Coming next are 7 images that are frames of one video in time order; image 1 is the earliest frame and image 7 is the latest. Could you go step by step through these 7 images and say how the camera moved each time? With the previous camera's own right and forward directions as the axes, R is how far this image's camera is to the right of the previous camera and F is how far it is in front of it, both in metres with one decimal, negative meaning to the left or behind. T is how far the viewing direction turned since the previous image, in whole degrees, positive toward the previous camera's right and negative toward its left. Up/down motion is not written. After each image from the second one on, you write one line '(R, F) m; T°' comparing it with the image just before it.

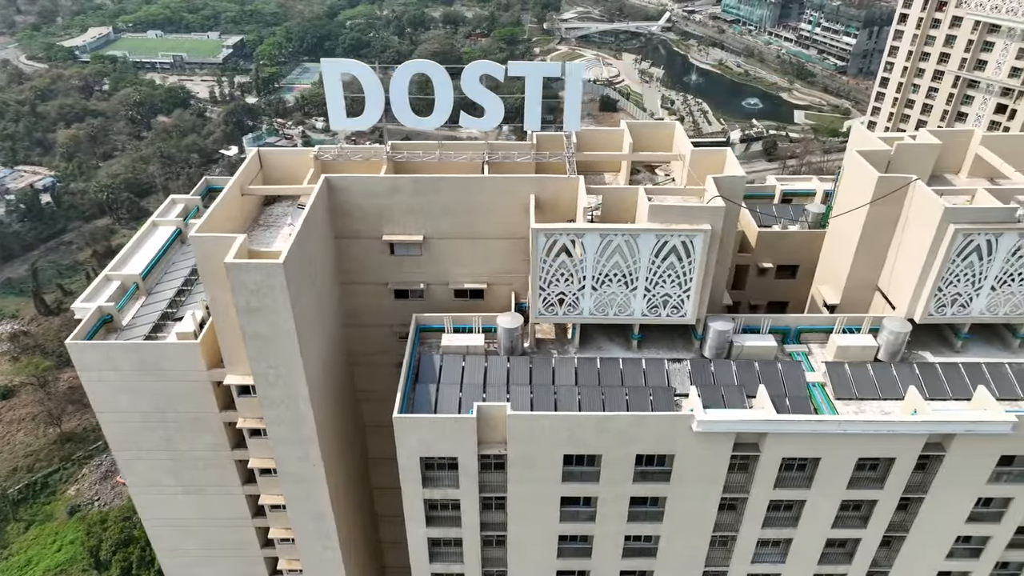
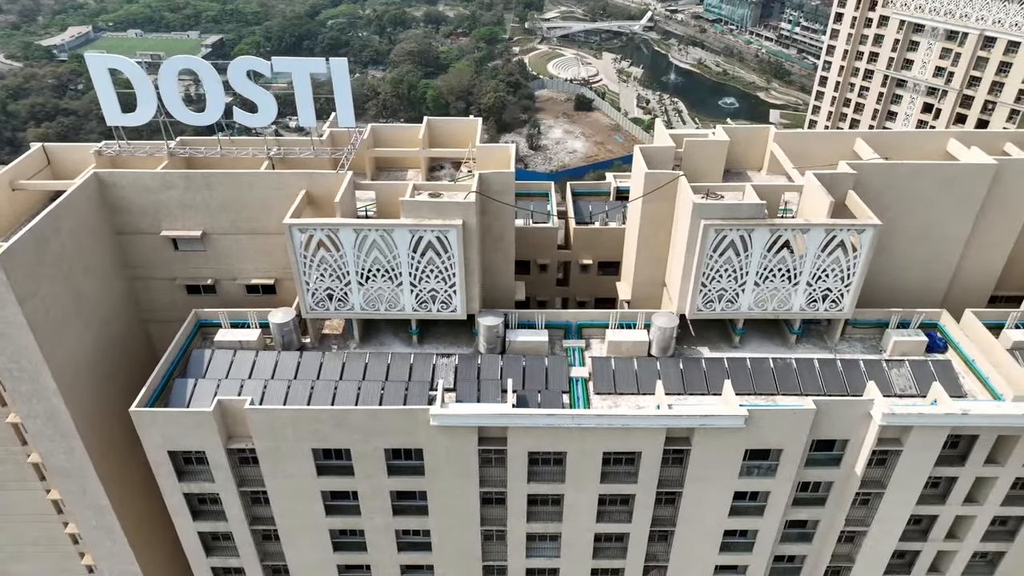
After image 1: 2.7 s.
(+8.5, -0.1) m; 0°
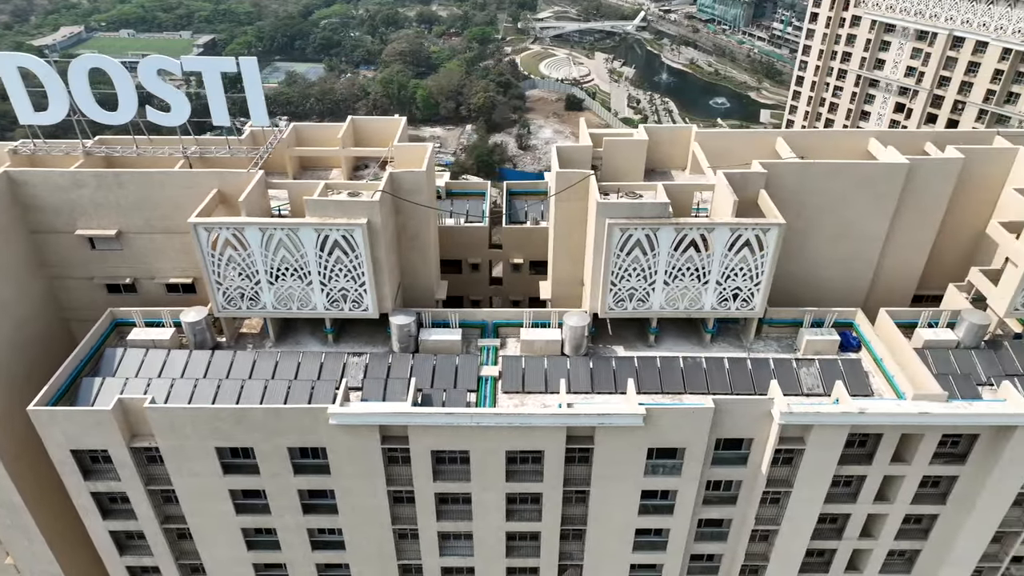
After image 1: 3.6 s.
(+3.3, 0.0) m; 0°
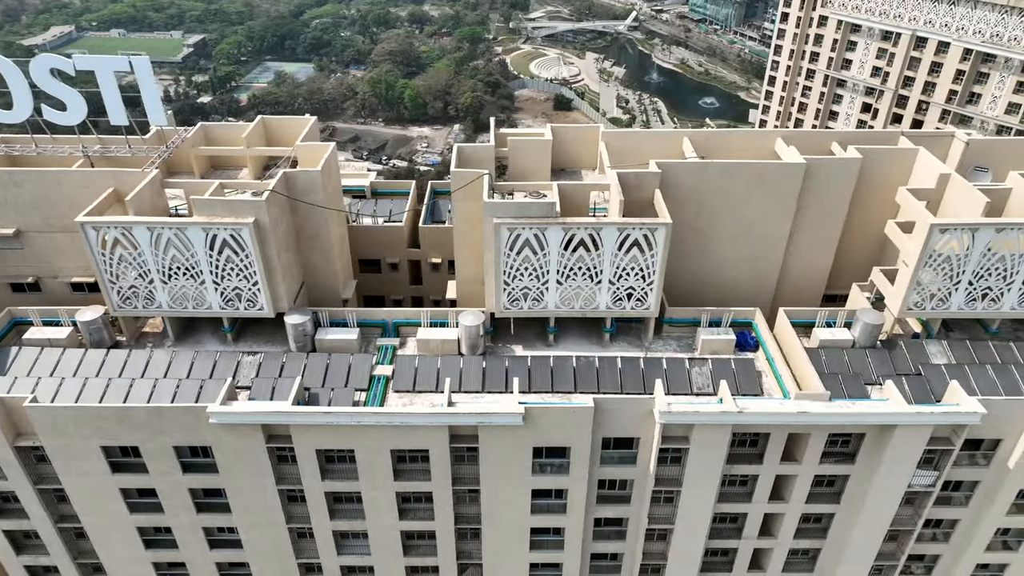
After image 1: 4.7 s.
(+3.9, 0.0) m; 0°
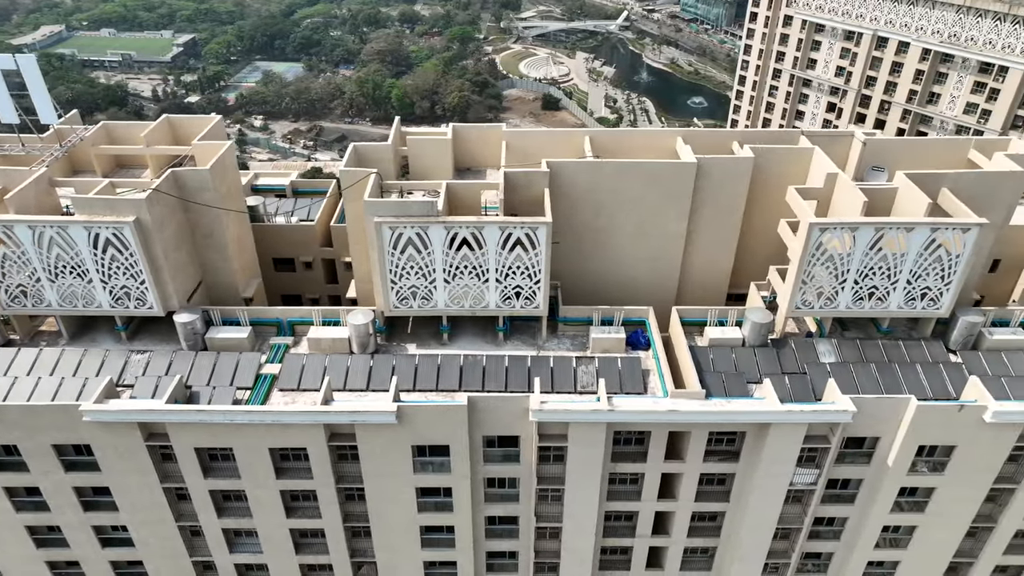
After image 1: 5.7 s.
(+4.1, 0.0) m; 0°
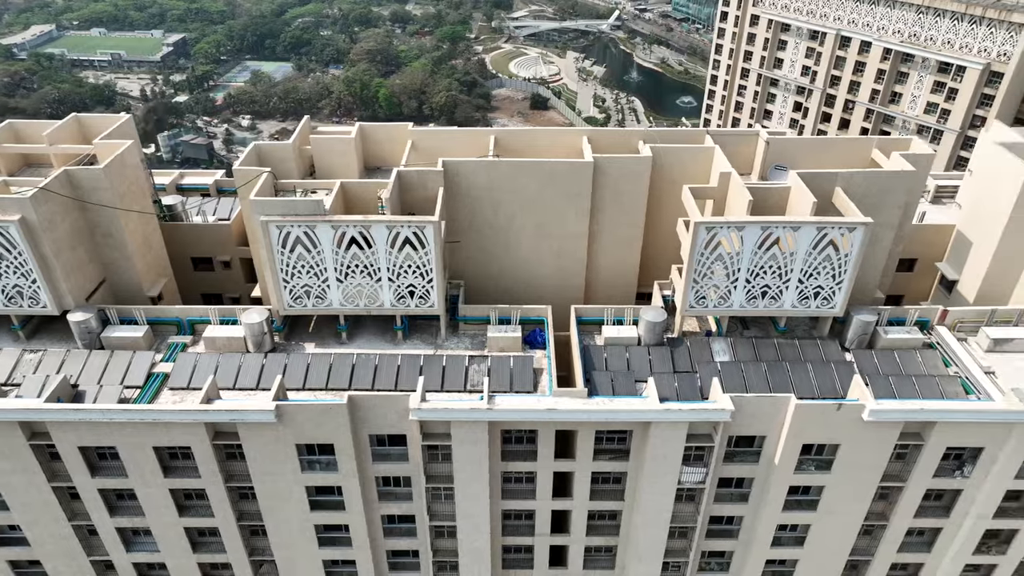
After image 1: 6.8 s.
(+3.9, 0.0) m; 0°
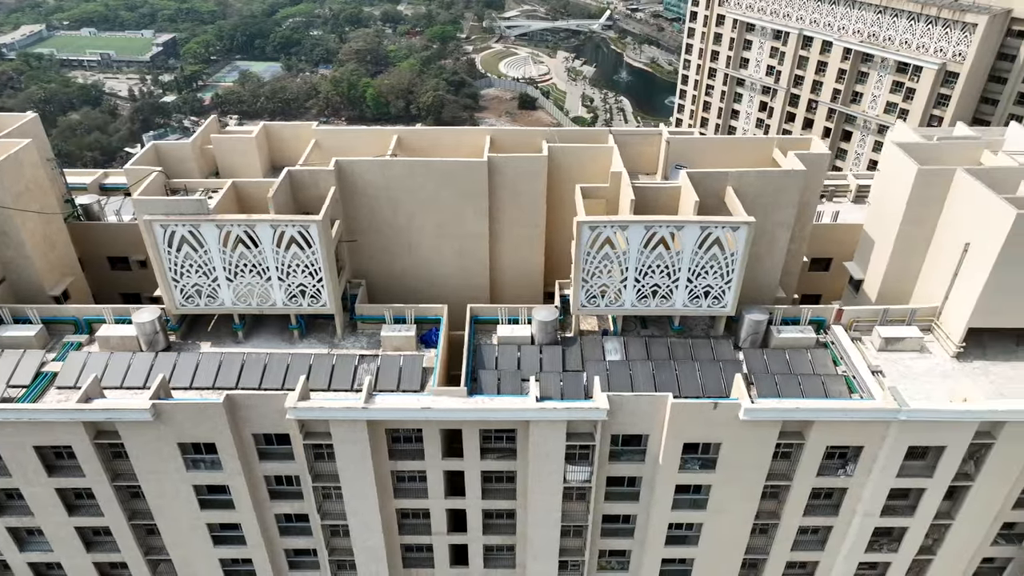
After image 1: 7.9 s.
(+4.0, 0.0) m; 0°
